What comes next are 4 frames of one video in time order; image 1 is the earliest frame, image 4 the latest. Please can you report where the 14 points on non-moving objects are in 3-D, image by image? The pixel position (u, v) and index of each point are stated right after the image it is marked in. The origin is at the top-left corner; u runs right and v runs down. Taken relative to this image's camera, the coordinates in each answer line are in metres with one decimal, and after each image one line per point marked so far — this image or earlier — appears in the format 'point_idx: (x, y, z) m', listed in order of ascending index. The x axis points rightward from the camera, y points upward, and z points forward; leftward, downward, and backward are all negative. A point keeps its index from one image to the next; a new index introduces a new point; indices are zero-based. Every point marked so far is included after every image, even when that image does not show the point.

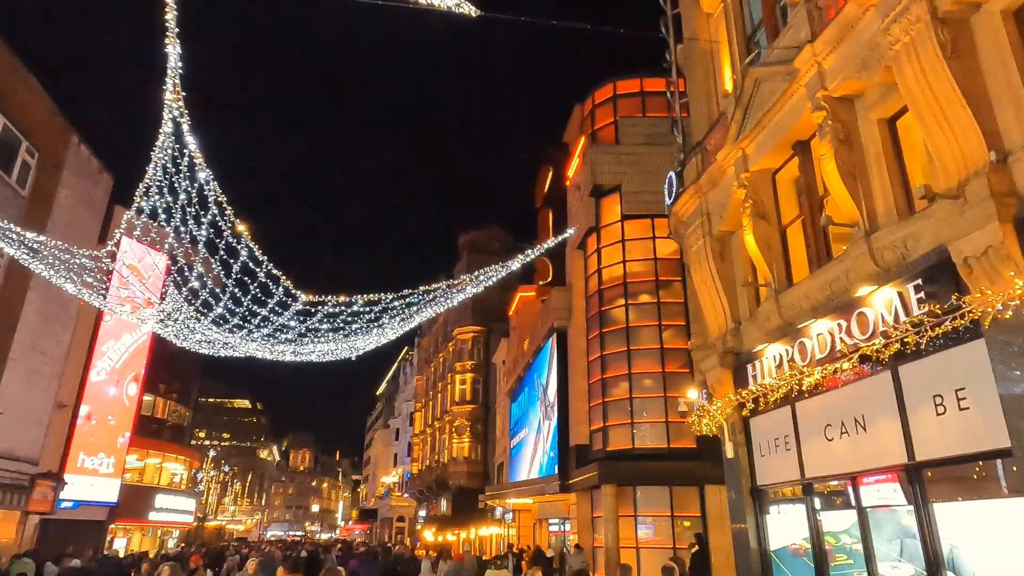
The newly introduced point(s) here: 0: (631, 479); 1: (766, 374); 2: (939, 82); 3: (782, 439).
0: (+3.4, -5.5, +19.0) m
1: (+4.0, -1.3, +10.2) m
2: (+4.5, +2.2, +7.0) m
3: (+4.2, -2.3, +10.1) m
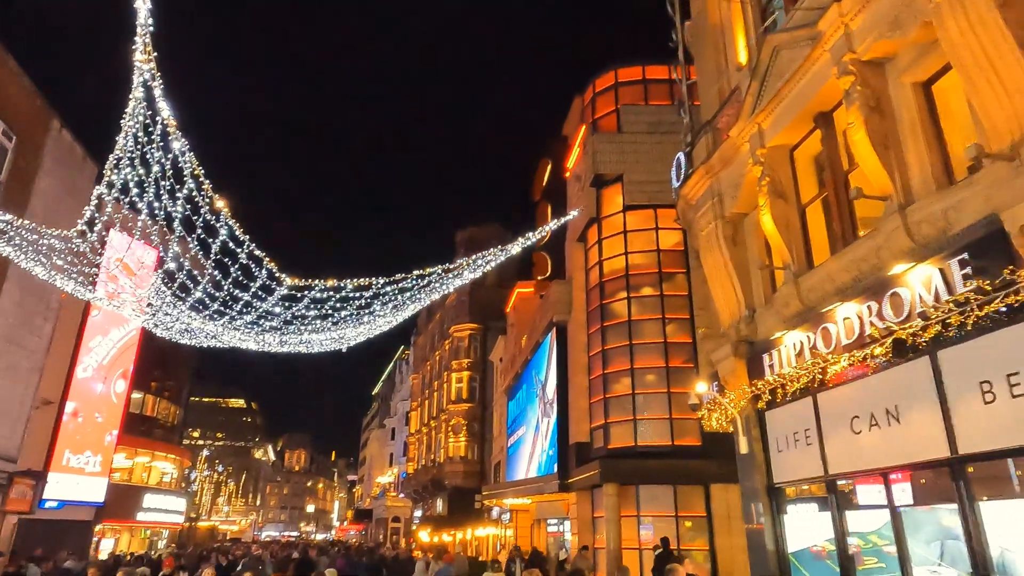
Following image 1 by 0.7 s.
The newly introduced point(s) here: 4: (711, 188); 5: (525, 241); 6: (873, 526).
0: (+3.4, -5.3, +18.3) m
1: (+4.0, -1.1, +9.5) m
2: (+4.6, +2.4, +6.3) m
3: (+4.2, -2.1, +9.5) m
4: (+3.6, +1.8, +11.8) m
5: (+0.3, +1.0, +13.1) m
6: (+4.4, -2.9, +8.0) m
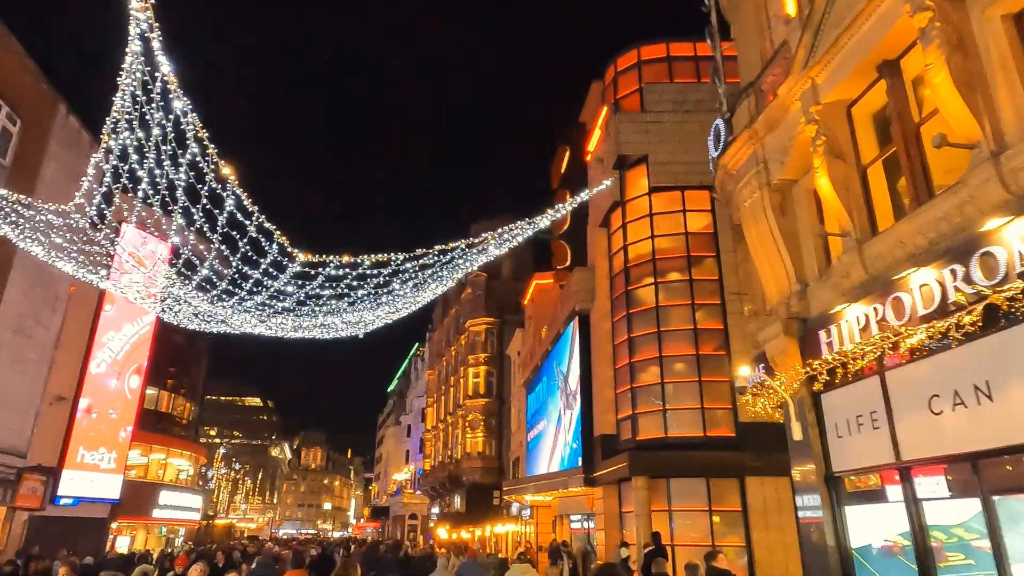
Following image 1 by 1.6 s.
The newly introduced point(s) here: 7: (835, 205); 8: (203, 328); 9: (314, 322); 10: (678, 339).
0: (+4.0, -4.8, +17.4) m
1: (+4.4, -0.7, +8.6) m
2: (+4.9, +2.8, +5.4) m
3: (+4.6, -1.7, +8.6) m
4: (+4.0, +2.2, +10.9) m
5: (+0.8, +1.3, +12.2) m
6: (+4.8, -2.5, +7.1) m
7: (+4.4, +1.1, +9.0) m
8: (-6.0, -0.8, +12.7) m
9: (-3.8, -0.7, +12.5) m
10: (+4.9, -1.5, +19.3) m
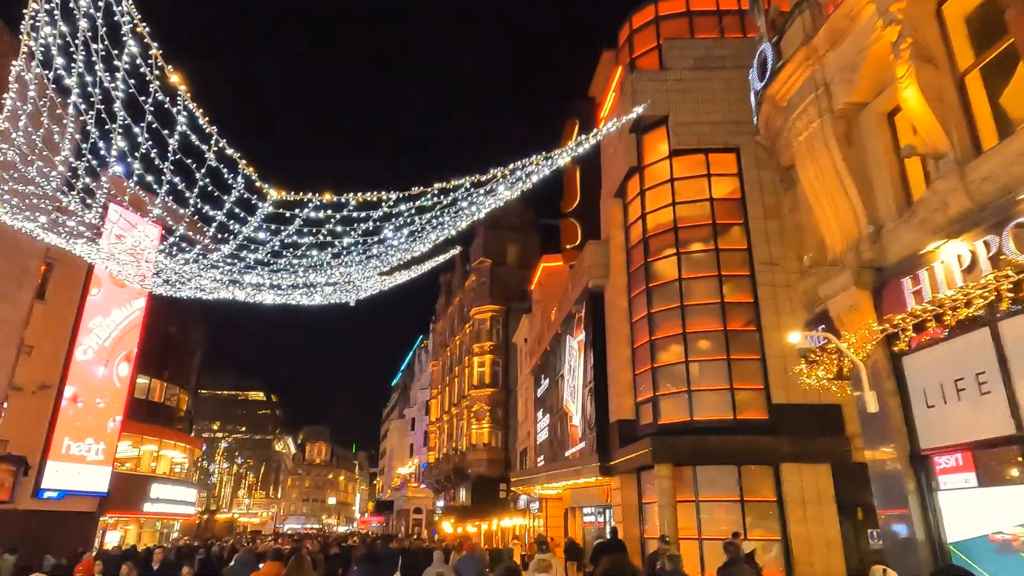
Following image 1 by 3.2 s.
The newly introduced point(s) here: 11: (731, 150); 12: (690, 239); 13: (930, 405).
0: (+4.3, -4.1, +15.8) m
1: (+4.6, 0.0, +7.0) m
2: (+5.0, +3.5, +3.7) m
3: (+4.8, -1.0, +6.9) m
4: (+4.2, +2.9, +9.2) m
5: (+1.0, +2.1, +10.6) m
6: (+5.0, -1.8, +5.4) m
7: (+4.6, +1.9, +7.3) m
8: (-5.8, -0.1, +11.1) m
9: (-3.6, 0.0, +10.9) m
10: (+5.1, -0.7, +17.6) m
11: (+6.3, +4.0, +18.9) m
12: (+5.0, +1.4, +18.4) m
13: (+4.7, -1.3, +7.5) m
